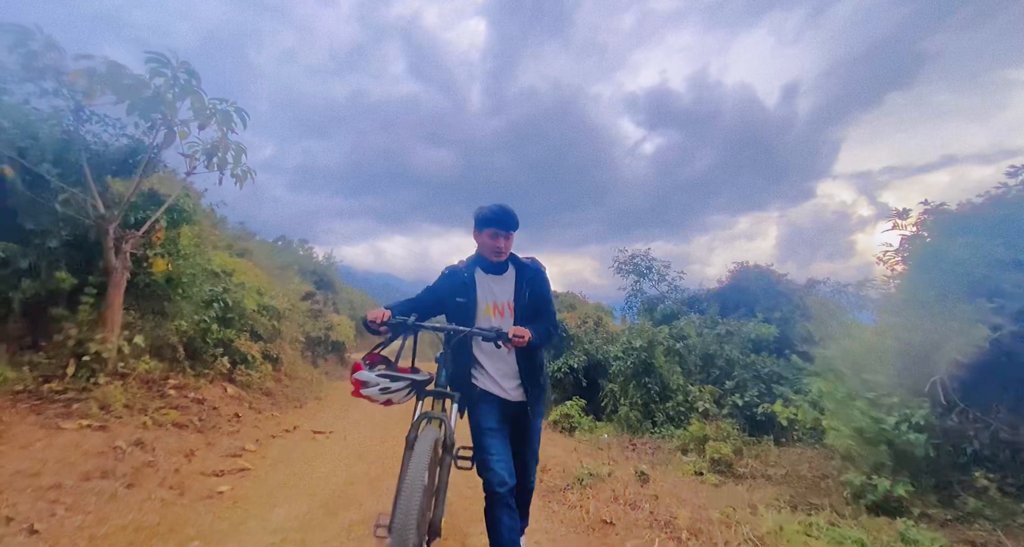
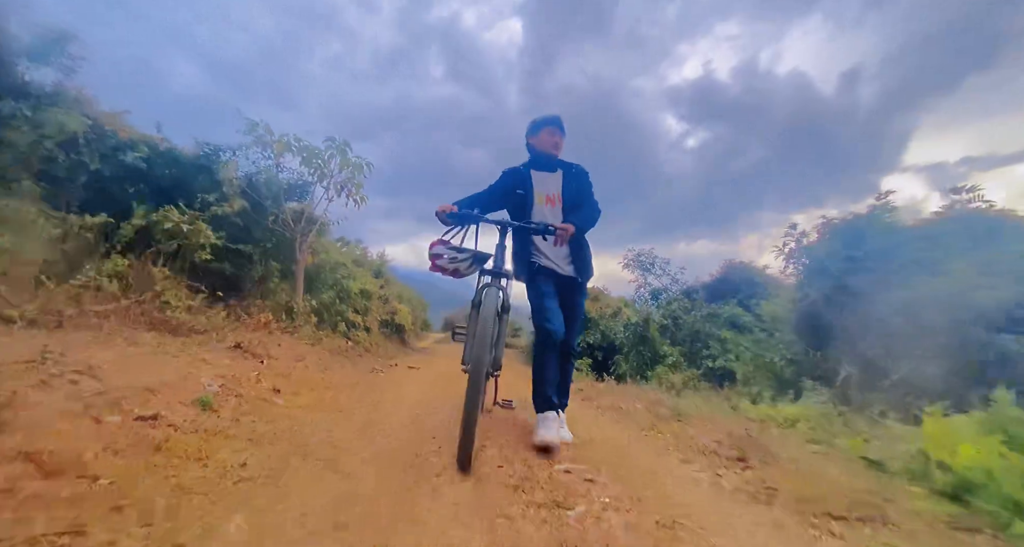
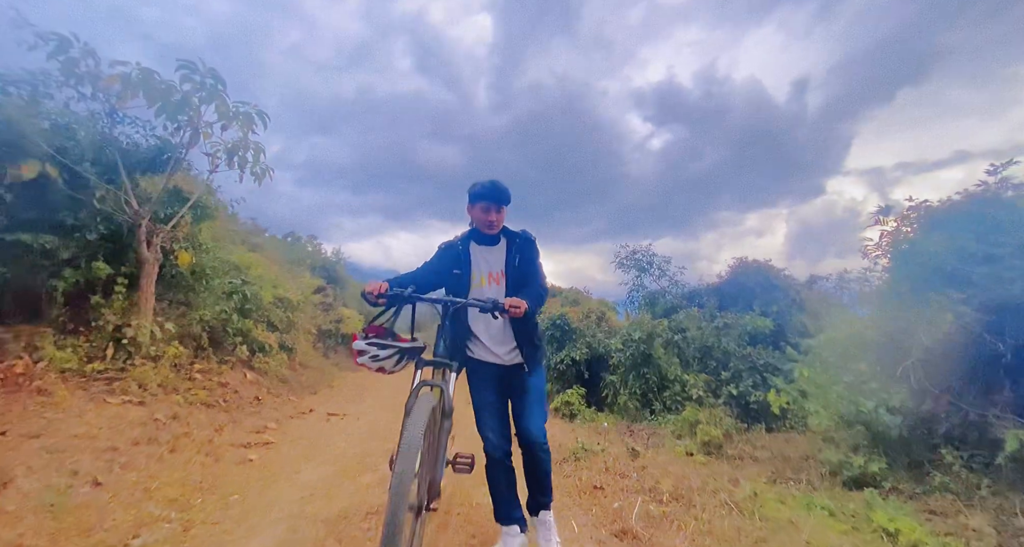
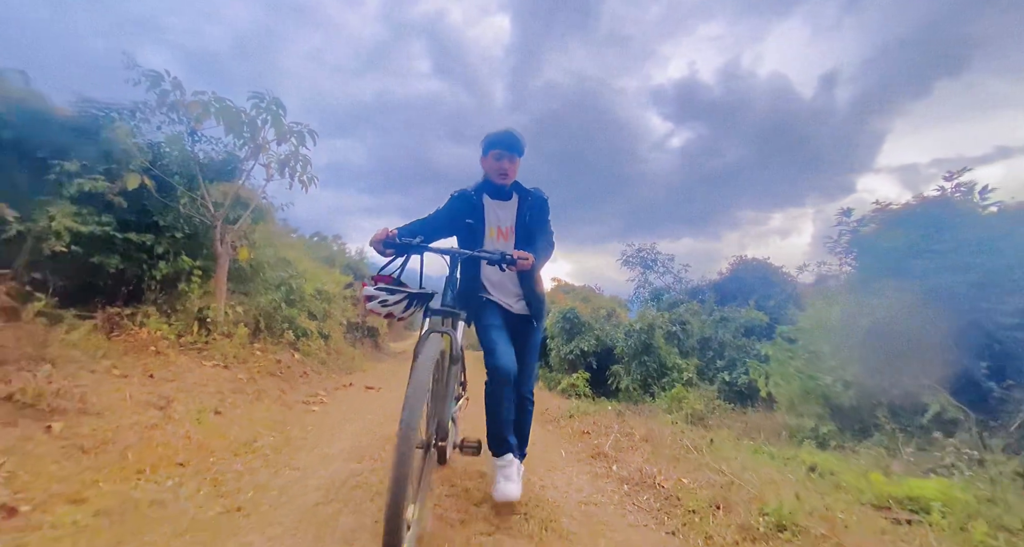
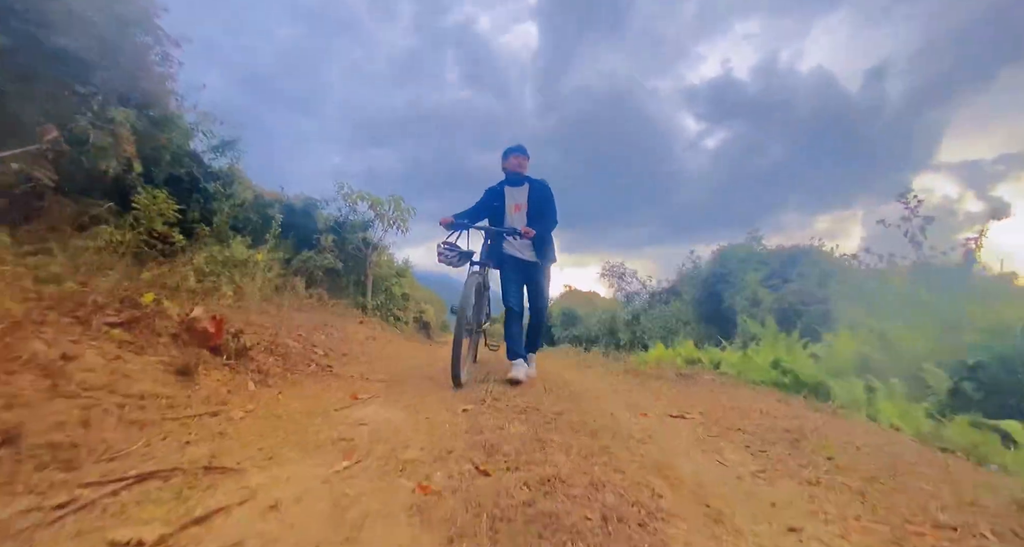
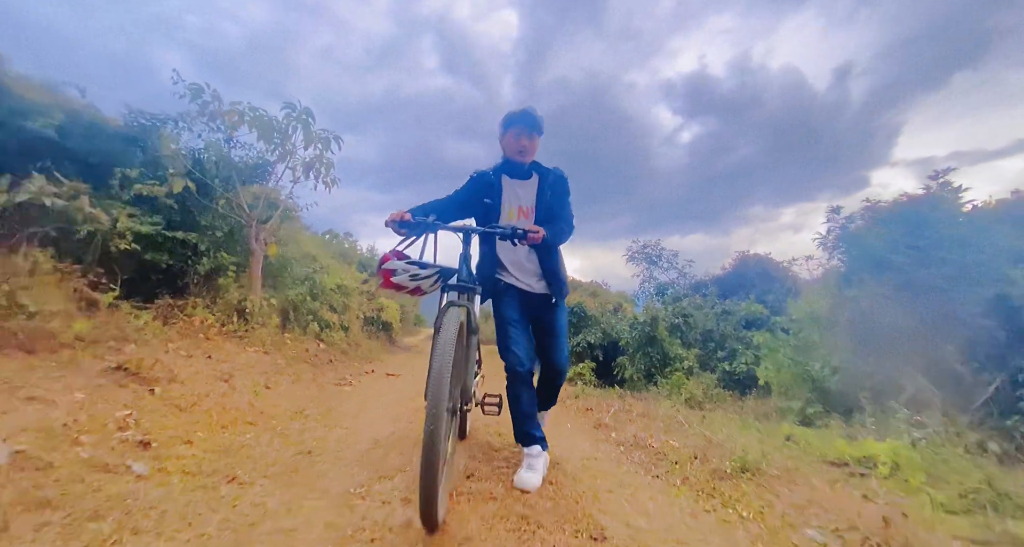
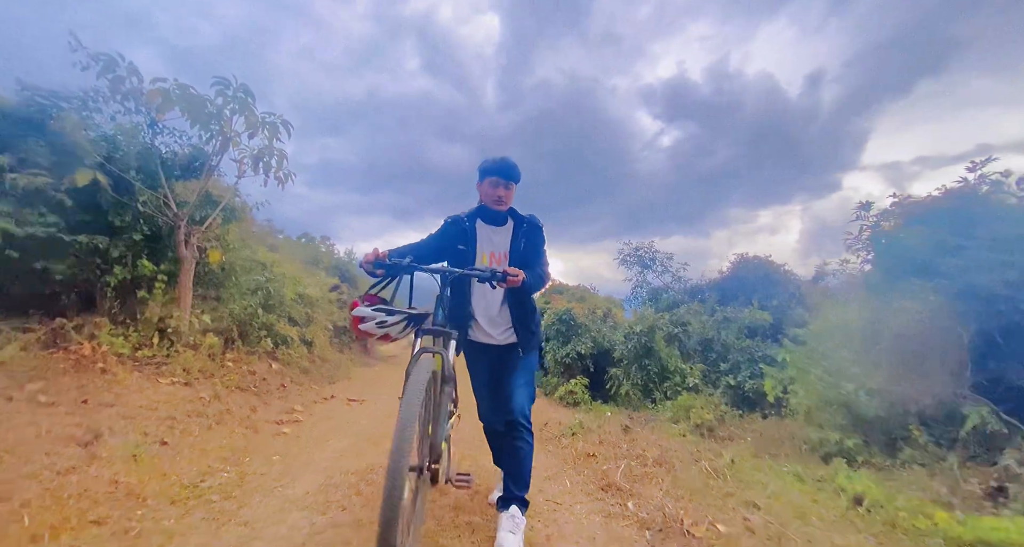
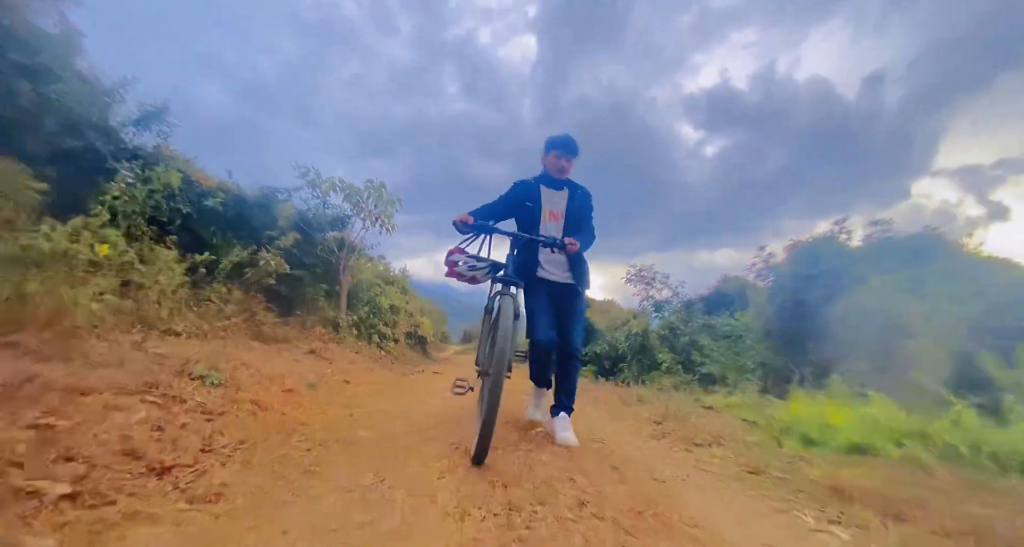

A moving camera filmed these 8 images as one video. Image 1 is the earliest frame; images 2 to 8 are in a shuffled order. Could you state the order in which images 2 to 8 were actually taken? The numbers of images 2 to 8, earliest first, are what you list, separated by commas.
3, 7, 4, 6, 2, 8, 5
